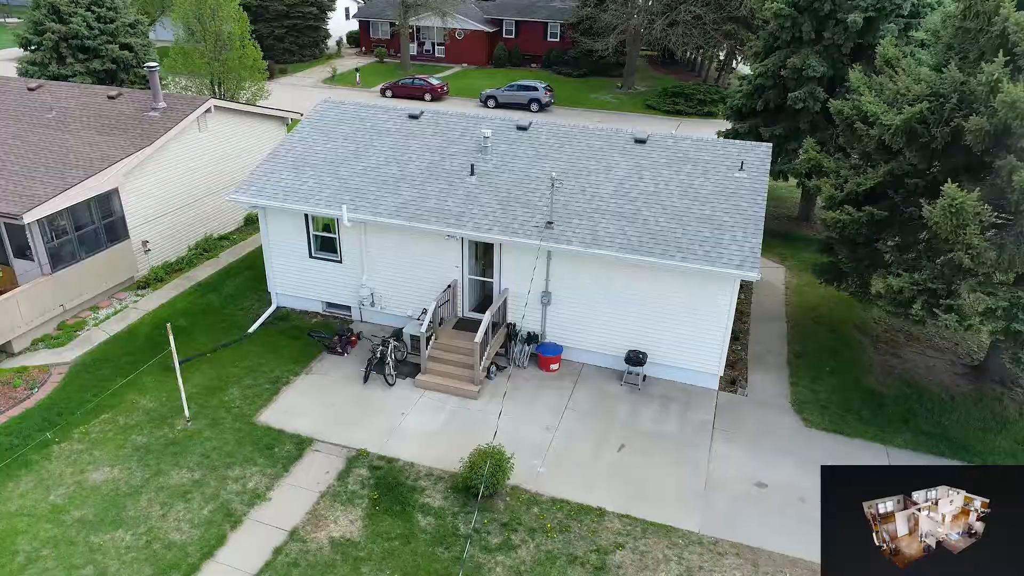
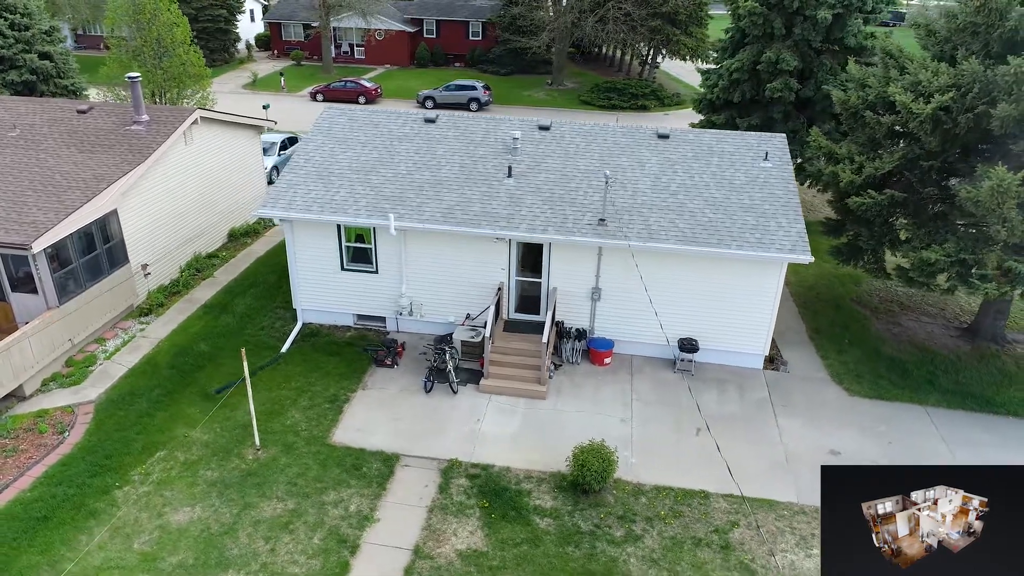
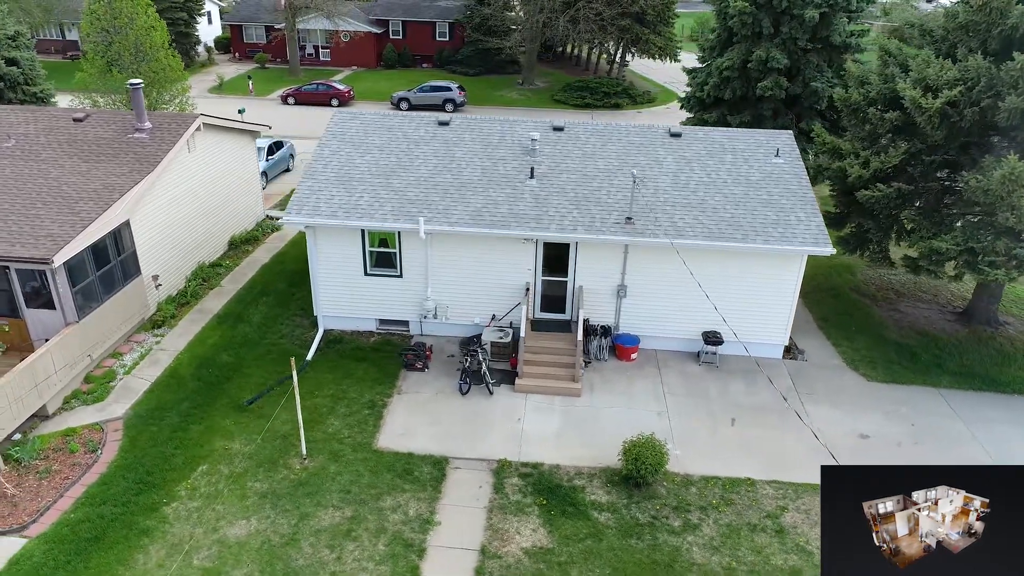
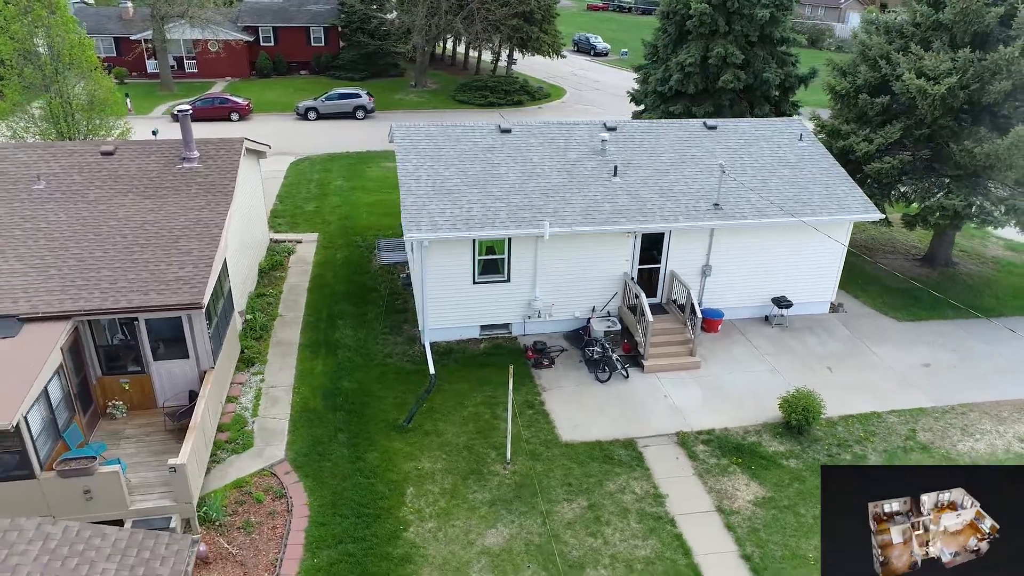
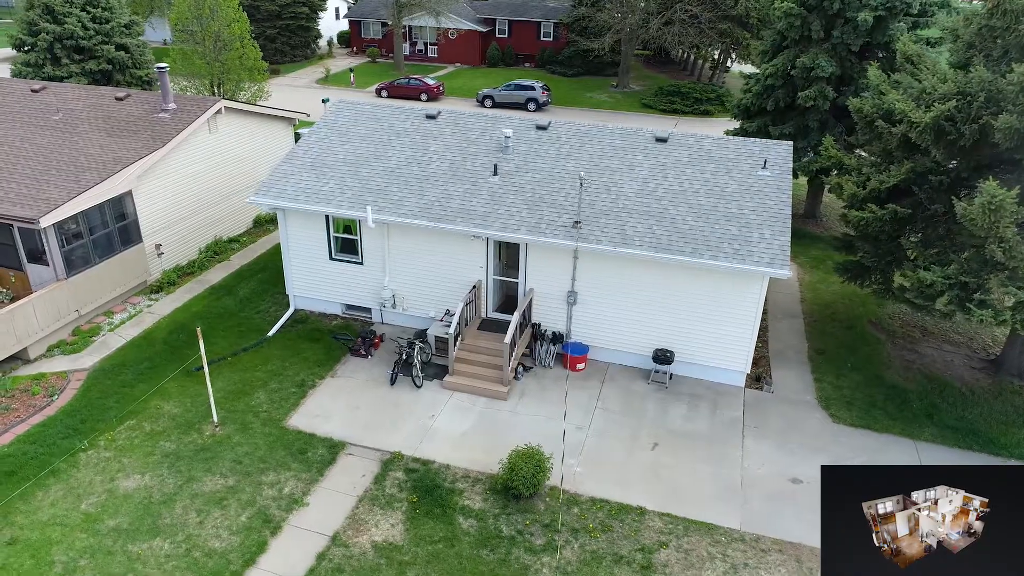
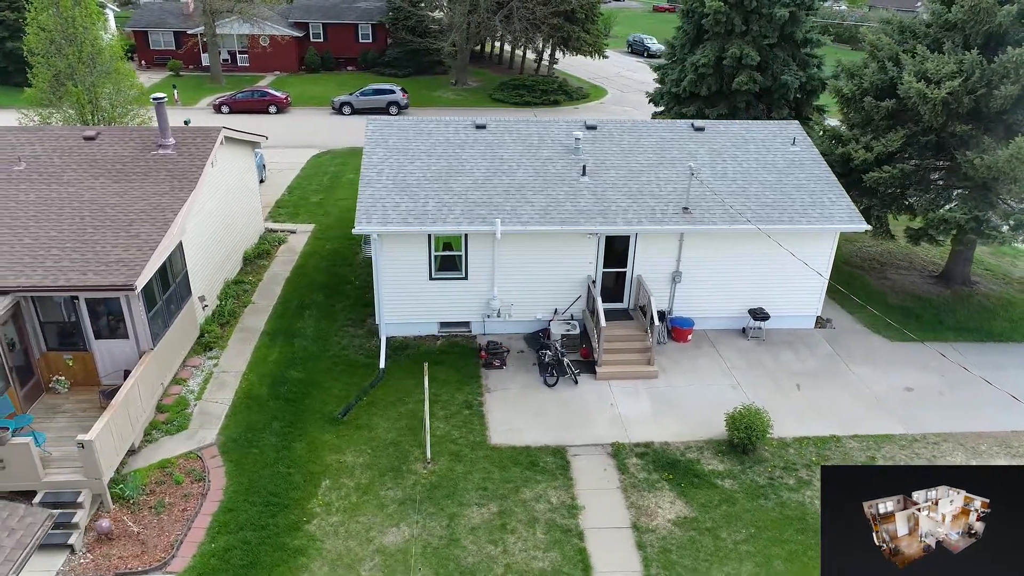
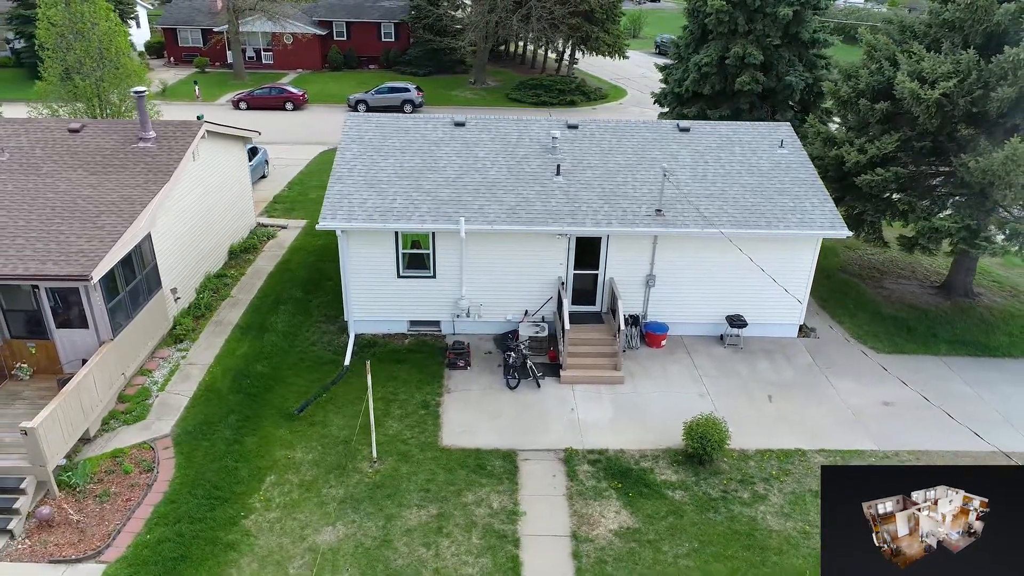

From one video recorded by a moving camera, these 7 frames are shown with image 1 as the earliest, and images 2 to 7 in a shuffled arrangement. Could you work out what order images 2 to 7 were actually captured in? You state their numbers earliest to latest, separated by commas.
5, 2, 3, 7, 6, 4
